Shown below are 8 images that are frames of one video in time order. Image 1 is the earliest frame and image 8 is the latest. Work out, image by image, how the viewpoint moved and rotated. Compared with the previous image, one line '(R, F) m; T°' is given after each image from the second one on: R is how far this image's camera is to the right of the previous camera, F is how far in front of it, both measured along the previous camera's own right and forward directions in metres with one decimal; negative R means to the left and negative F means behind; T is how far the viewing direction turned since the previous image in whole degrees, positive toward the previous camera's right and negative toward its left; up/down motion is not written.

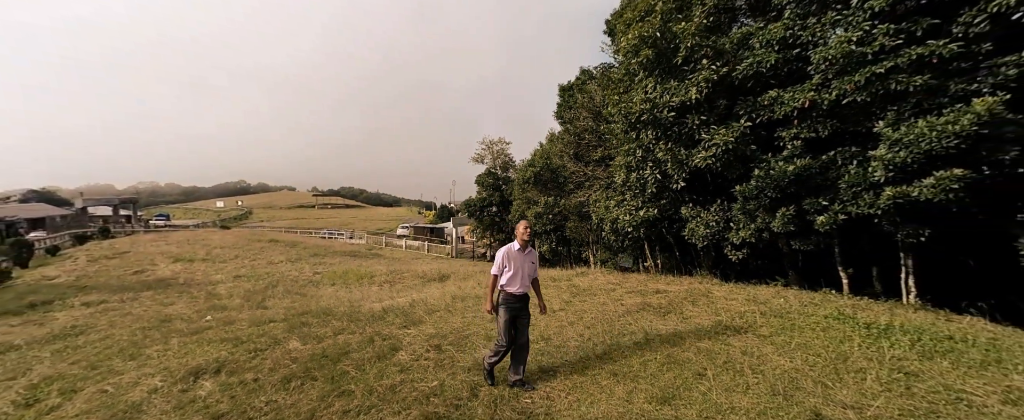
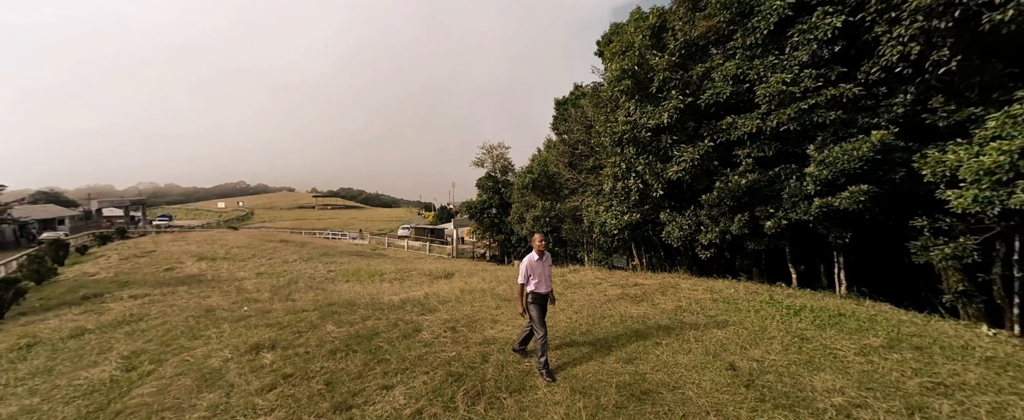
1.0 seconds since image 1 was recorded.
(0.0, -1.2) m; 0°
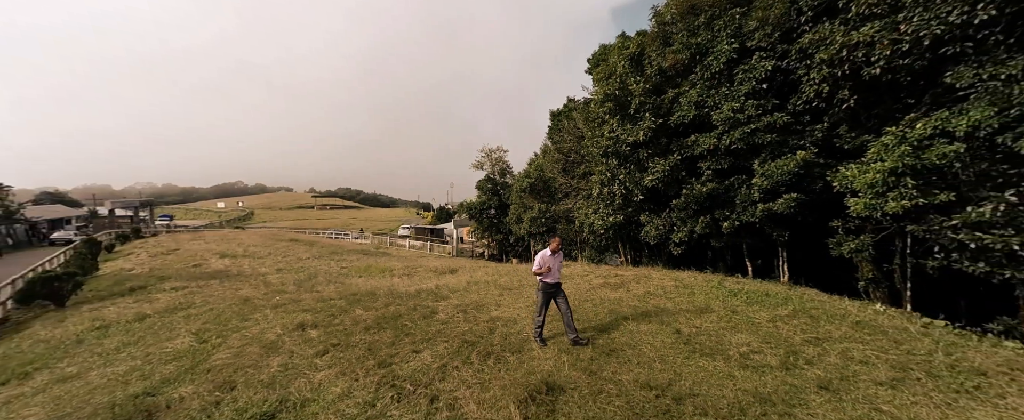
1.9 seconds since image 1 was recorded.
(-0.1, -1.4) m; 0°
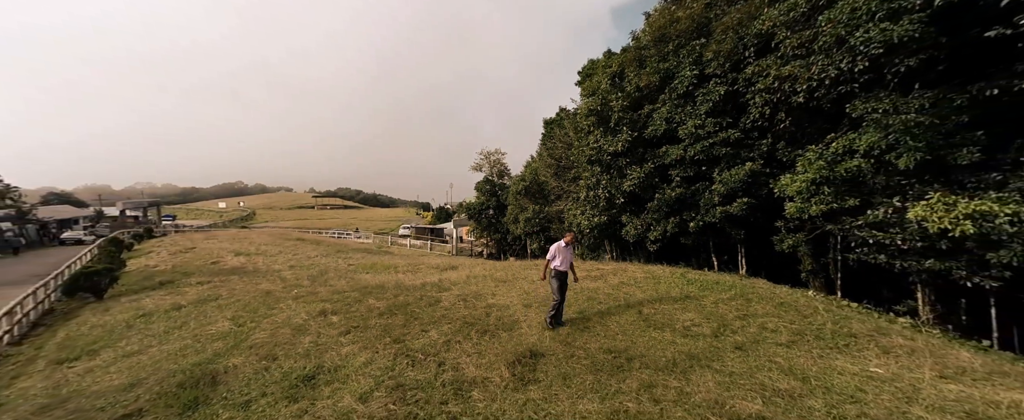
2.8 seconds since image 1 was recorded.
(+0.1, -1.2) m; 0°
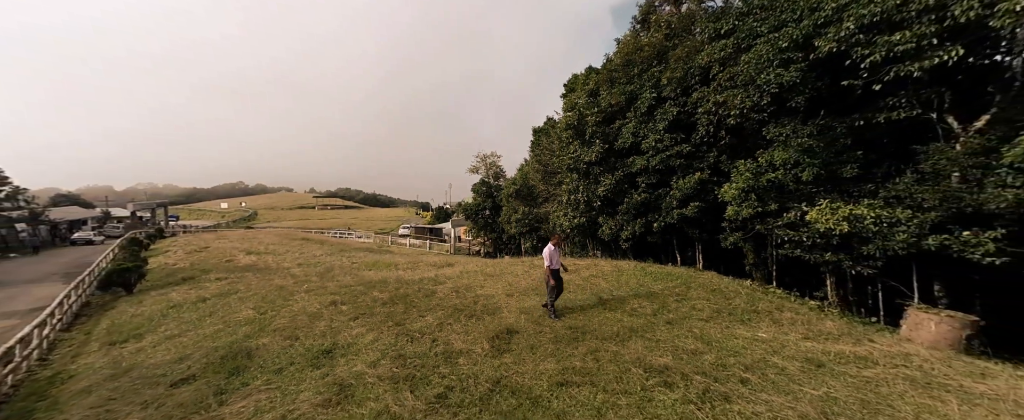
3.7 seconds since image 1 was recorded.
(+0.4, -1.4) m; 0°
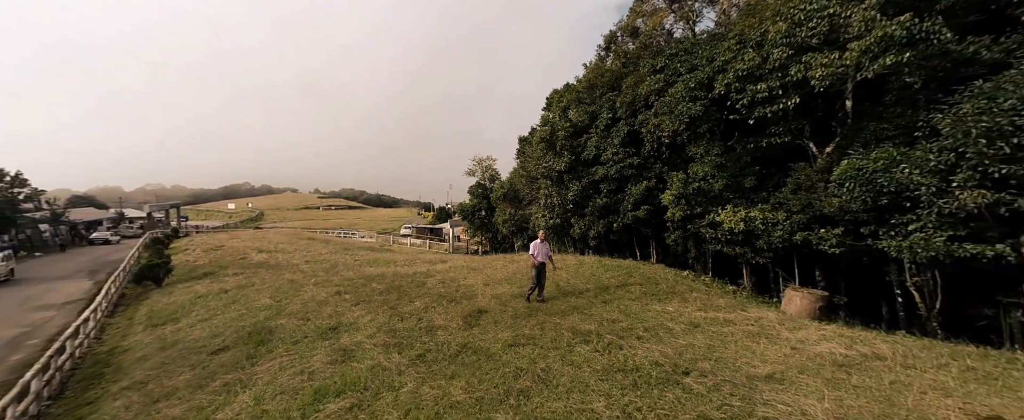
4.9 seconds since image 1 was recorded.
(+0.8, -1.7) m; 0°
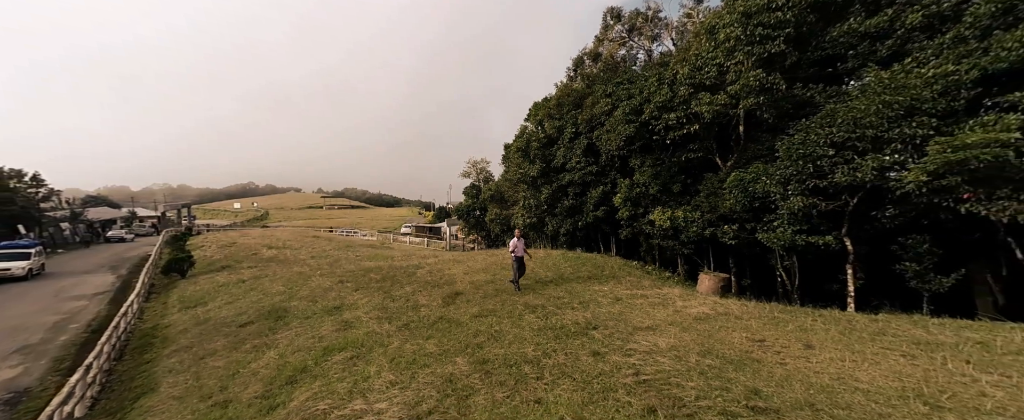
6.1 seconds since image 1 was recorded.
(+0.9, -1.9) m; 0°
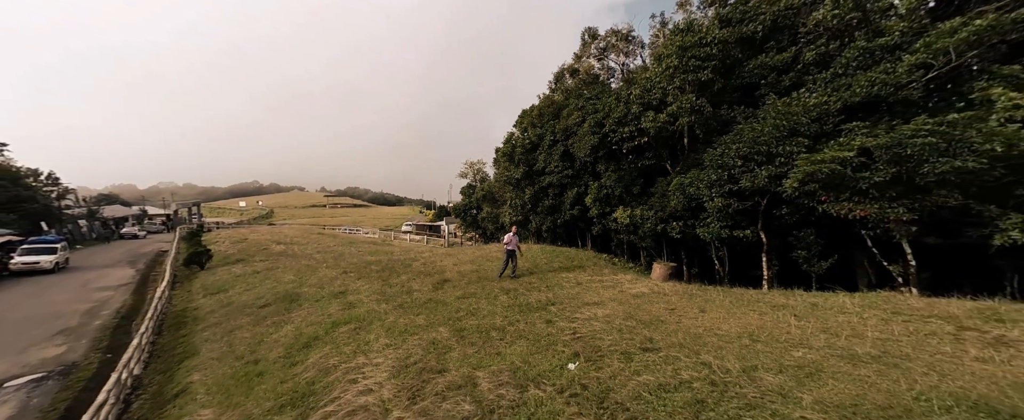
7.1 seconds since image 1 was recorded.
(+0.6, -1.6) m; 0°
